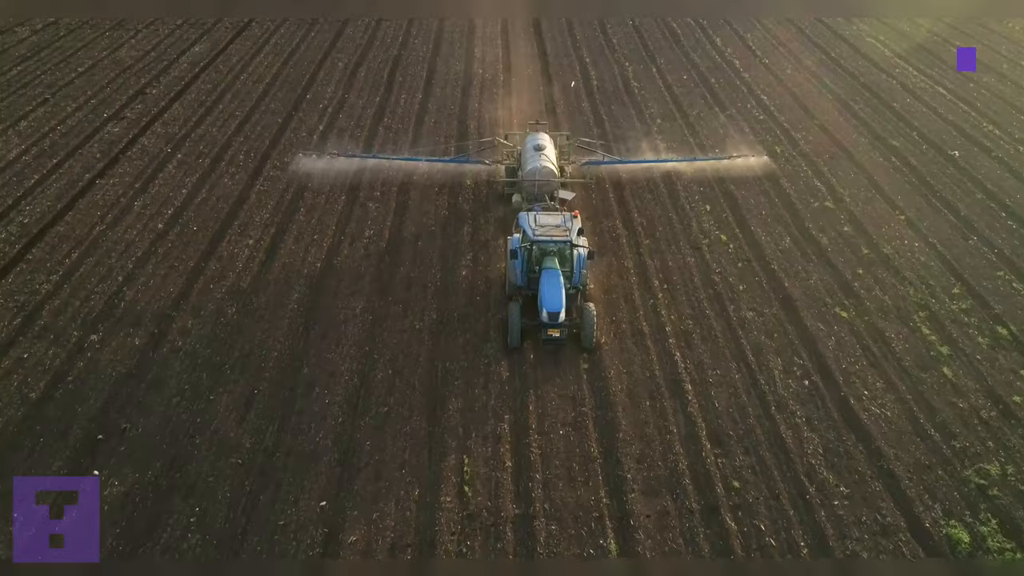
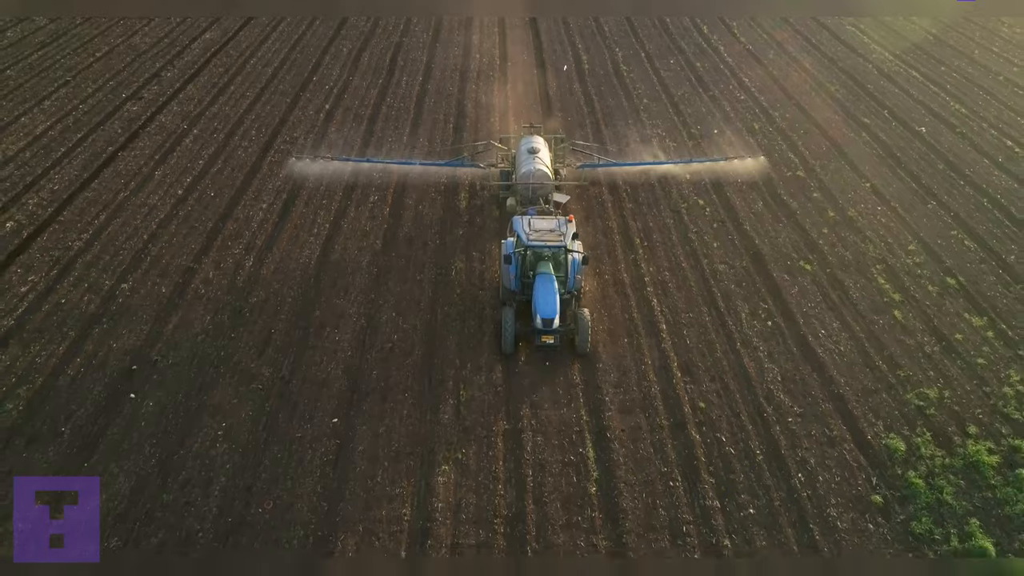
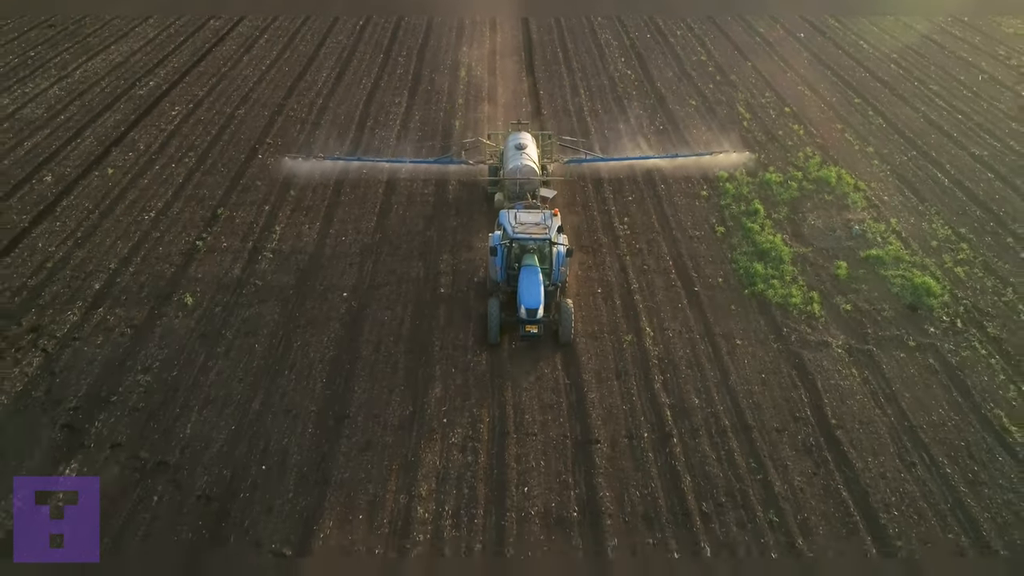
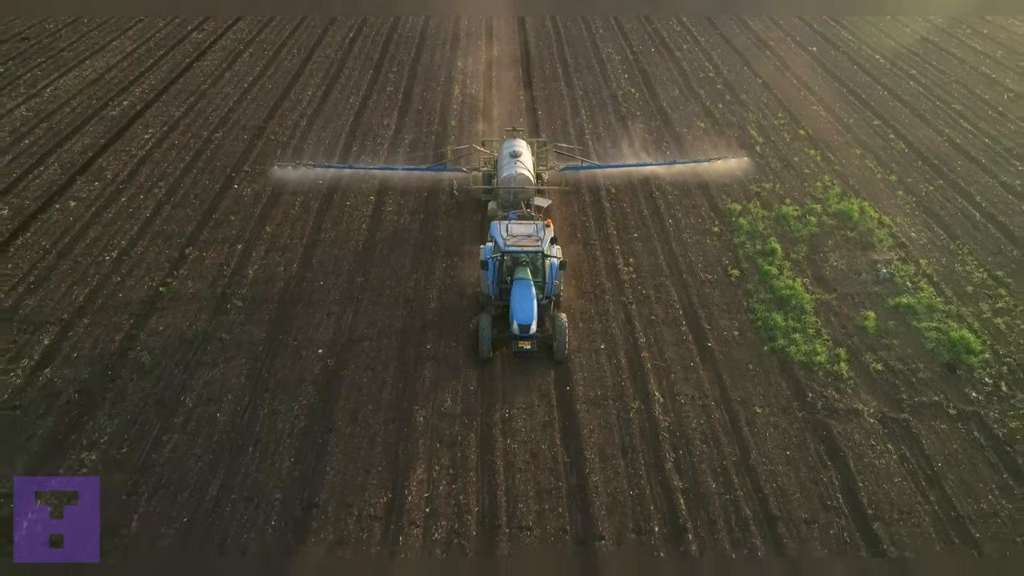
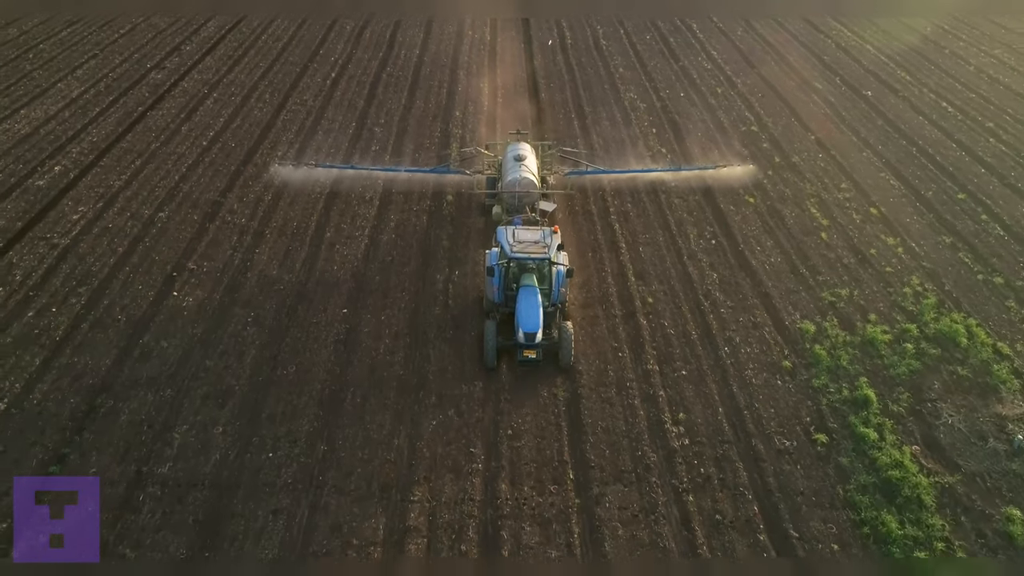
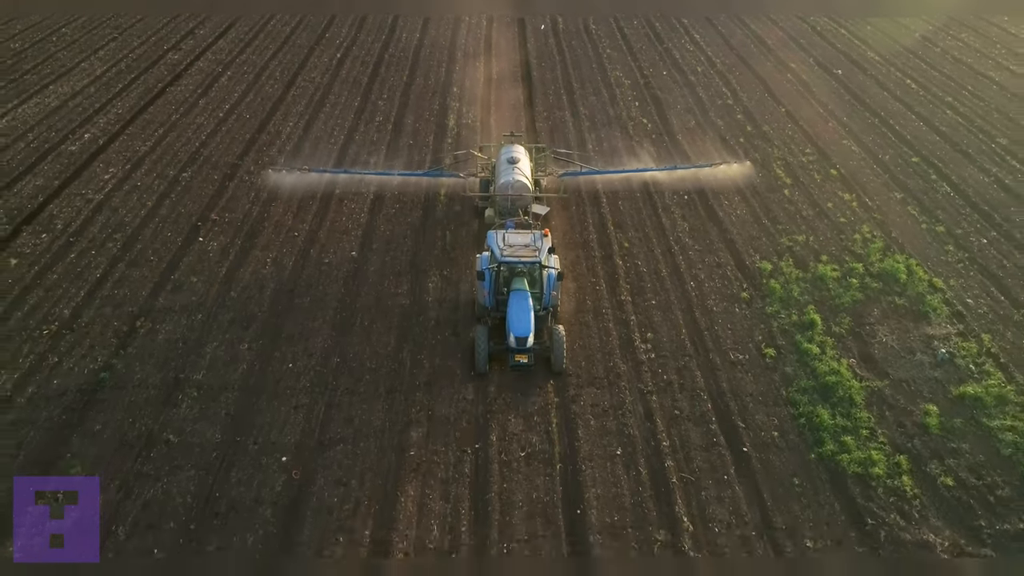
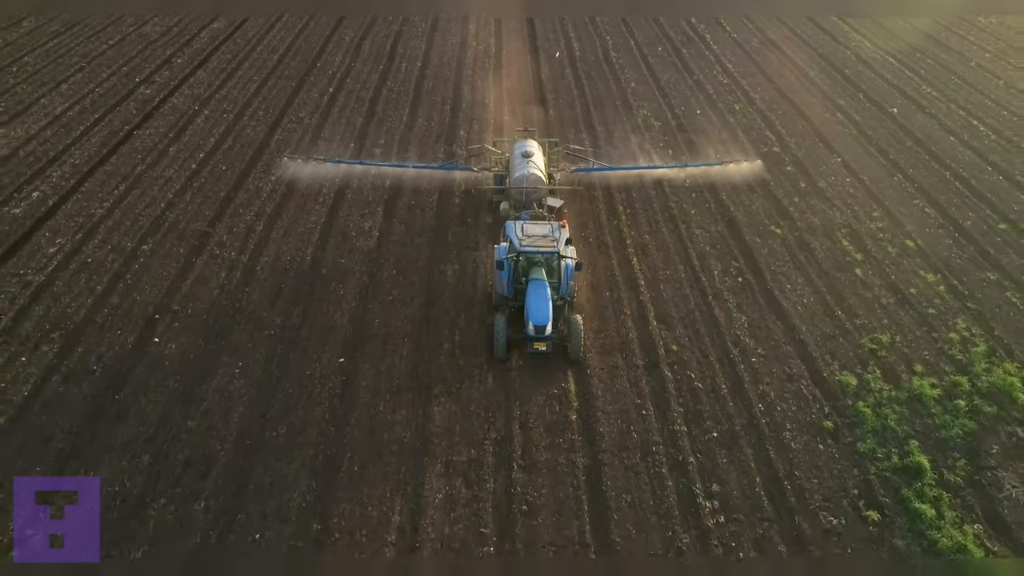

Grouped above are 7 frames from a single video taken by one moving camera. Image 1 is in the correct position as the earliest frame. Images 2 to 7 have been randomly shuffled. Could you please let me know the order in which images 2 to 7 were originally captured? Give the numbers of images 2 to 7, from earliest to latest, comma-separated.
2, 7, 5, 6, 4, 3
